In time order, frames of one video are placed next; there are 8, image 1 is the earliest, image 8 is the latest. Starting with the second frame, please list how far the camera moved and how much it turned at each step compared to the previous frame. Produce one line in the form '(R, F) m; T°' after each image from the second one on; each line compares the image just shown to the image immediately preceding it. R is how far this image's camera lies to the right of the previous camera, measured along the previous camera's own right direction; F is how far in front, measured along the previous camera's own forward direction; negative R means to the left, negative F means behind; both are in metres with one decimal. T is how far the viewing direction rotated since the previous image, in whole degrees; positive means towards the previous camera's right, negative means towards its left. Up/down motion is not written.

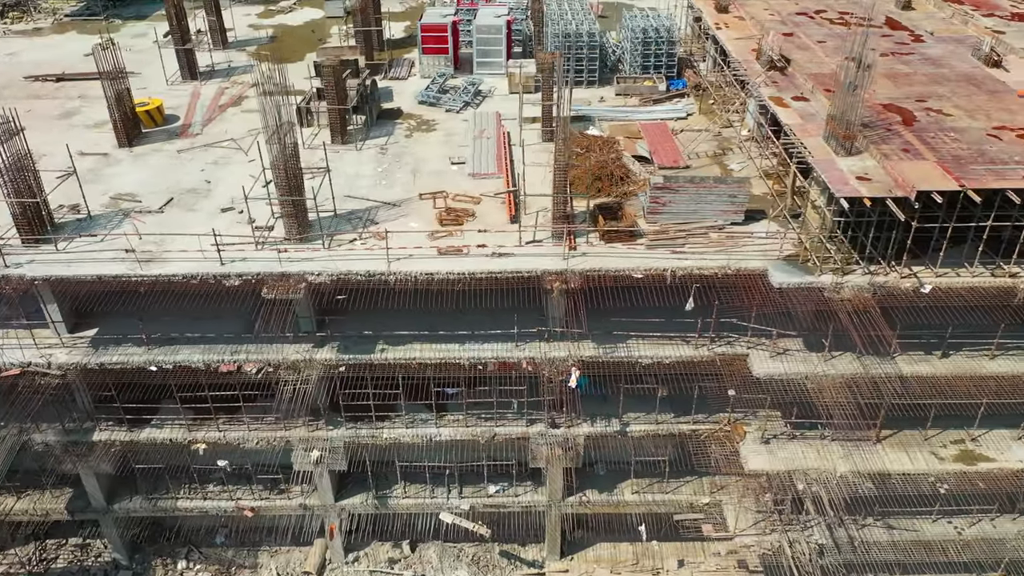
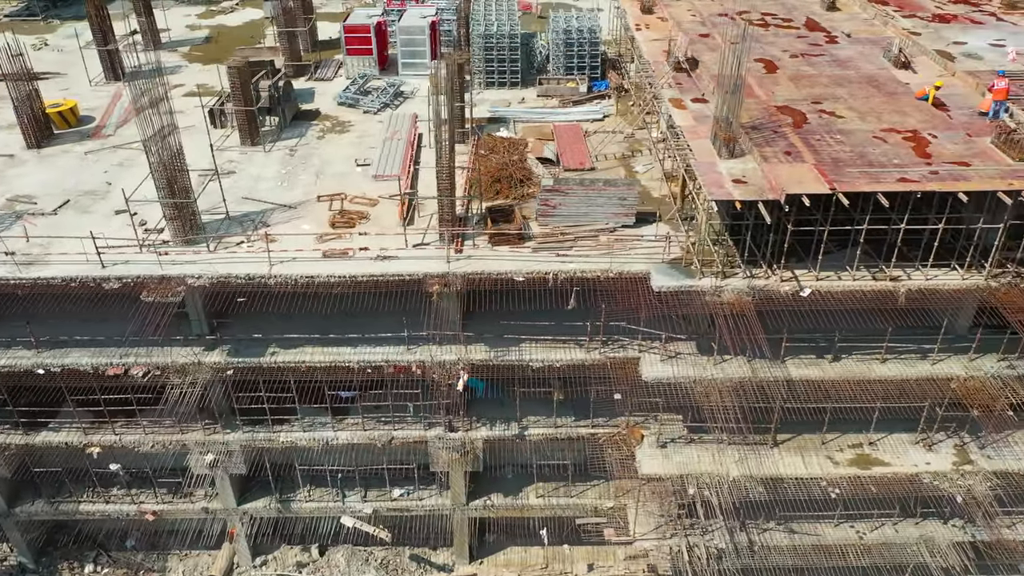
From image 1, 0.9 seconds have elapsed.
(+3.1, +0.1) m; 0°
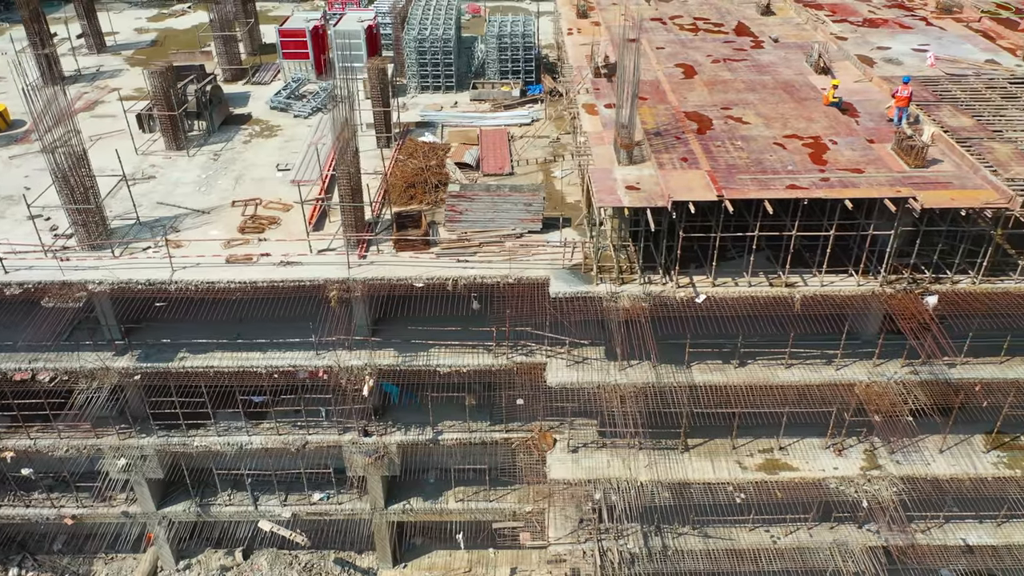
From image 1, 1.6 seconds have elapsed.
(+2.6, -0.1) m; 0°
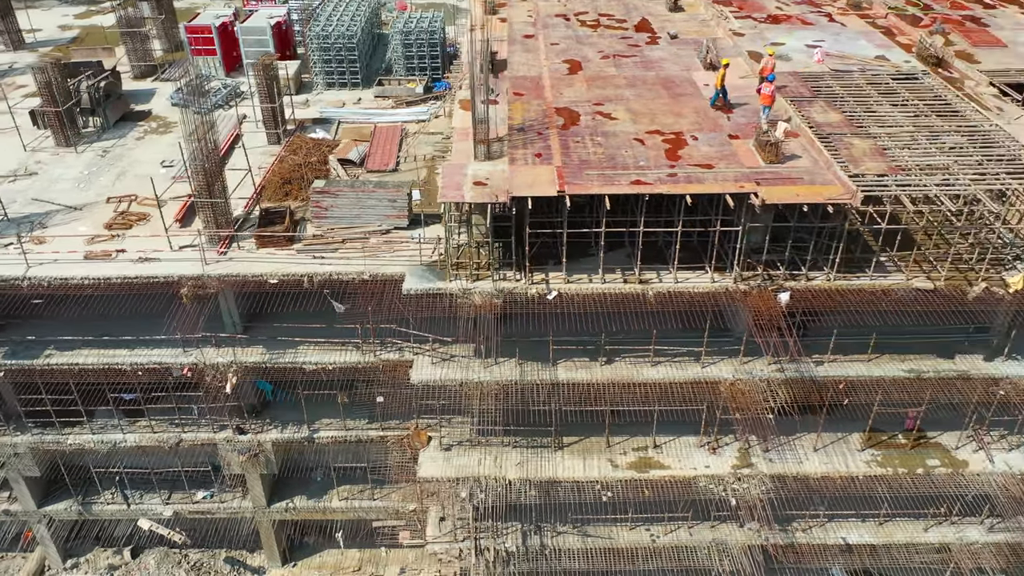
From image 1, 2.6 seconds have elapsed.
(+3.8, +0.2) m; 0°
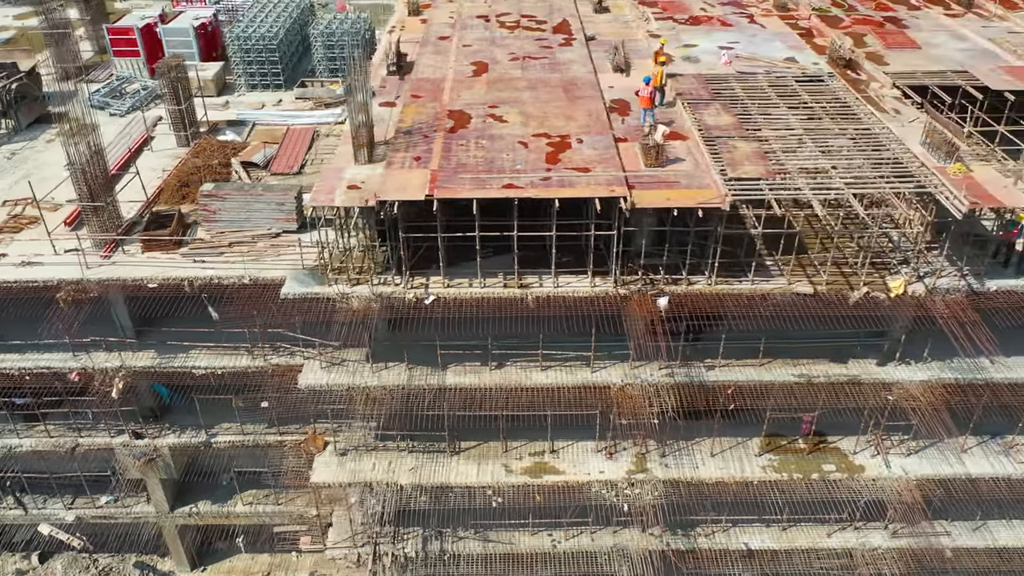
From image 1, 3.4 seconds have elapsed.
(+3.0, +0.2) m; 0°
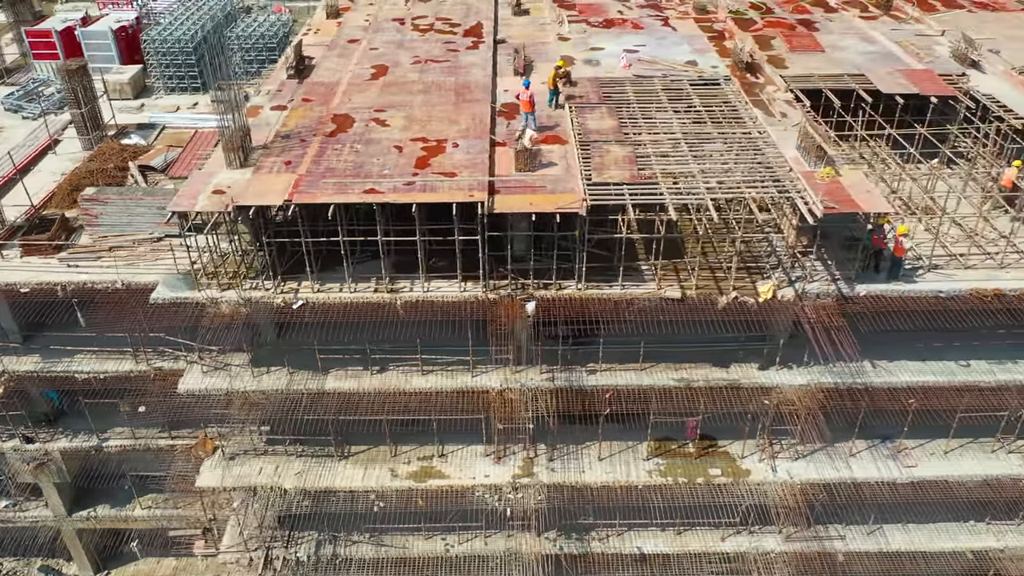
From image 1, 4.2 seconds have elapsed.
(+3.3, 0.0) m; 0°
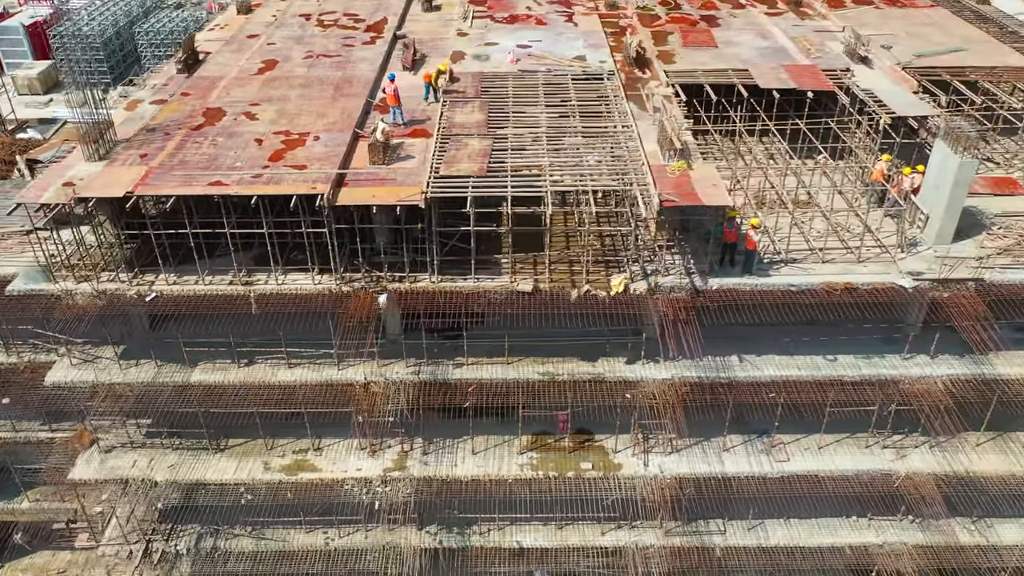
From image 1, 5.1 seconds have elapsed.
(+3.7, 0.0) m; 0°
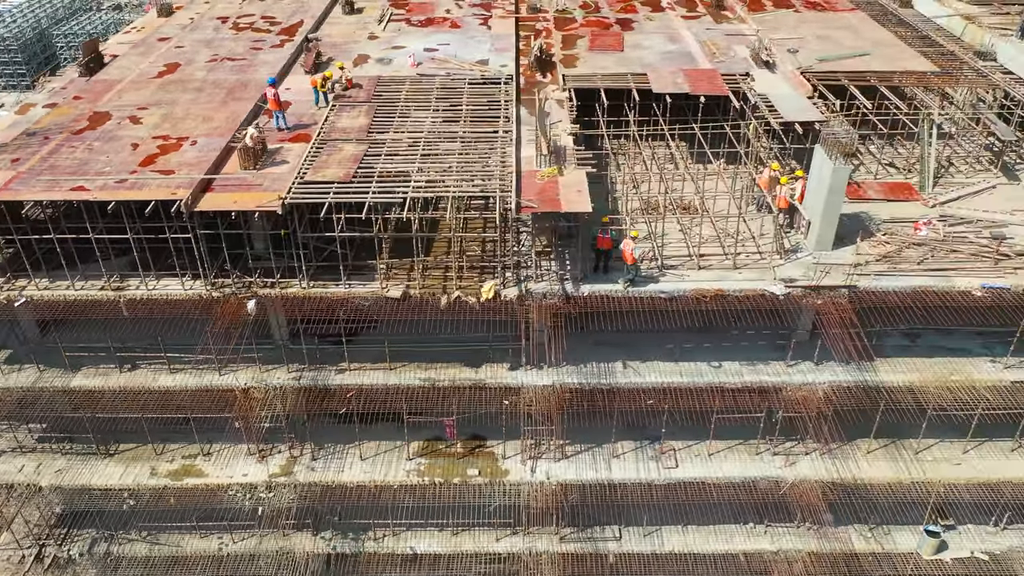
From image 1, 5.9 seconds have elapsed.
(+3.2, +0.1) m; 0°
